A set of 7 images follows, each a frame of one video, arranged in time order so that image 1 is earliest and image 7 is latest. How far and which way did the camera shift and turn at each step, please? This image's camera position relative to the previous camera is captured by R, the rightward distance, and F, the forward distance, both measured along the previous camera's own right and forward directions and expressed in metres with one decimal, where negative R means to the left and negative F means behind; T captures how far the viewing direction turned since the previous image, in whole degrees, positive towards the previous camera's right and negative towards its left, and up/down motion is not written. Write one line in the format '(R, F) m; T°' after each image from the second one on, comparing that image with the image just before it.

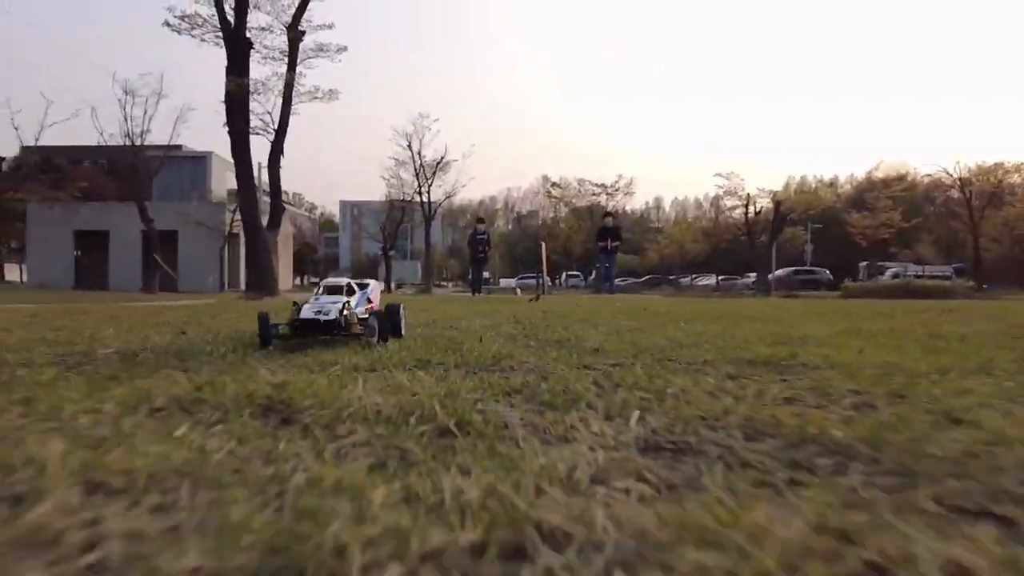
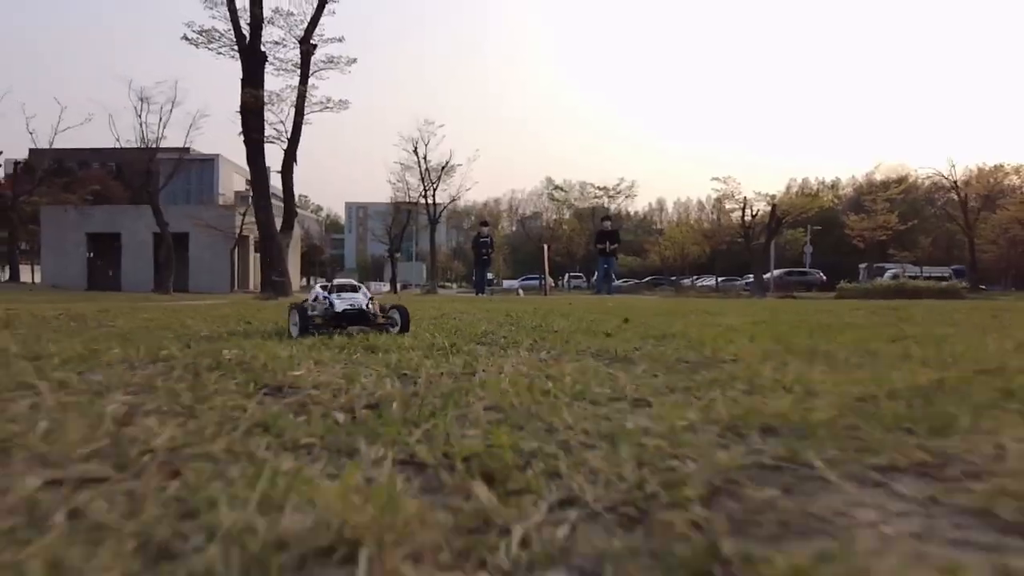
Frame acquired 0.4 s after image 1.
(0.0, -0.5) m; 0°
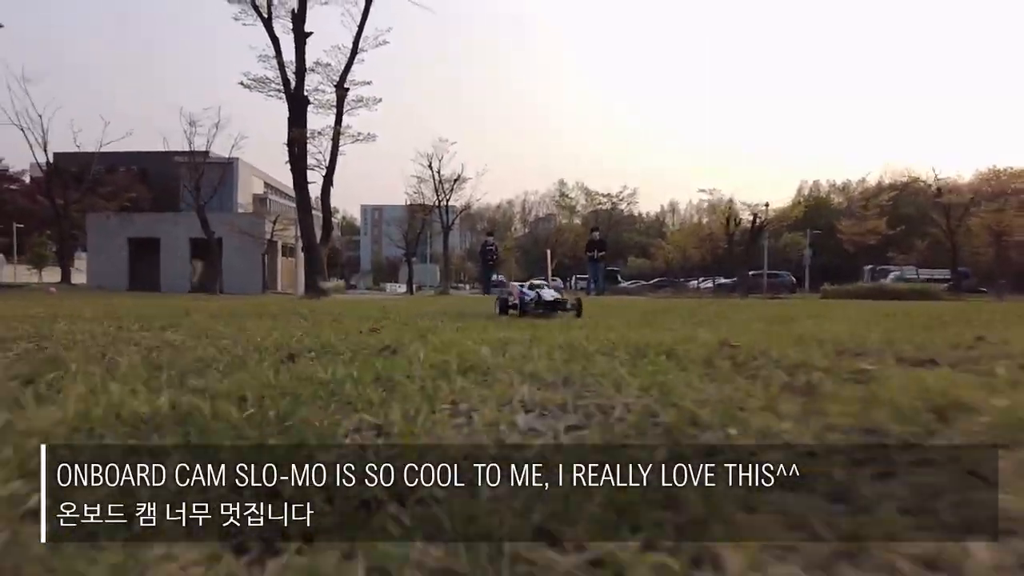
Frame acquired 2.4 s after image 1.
(+0.2, -2.1) m; -1°
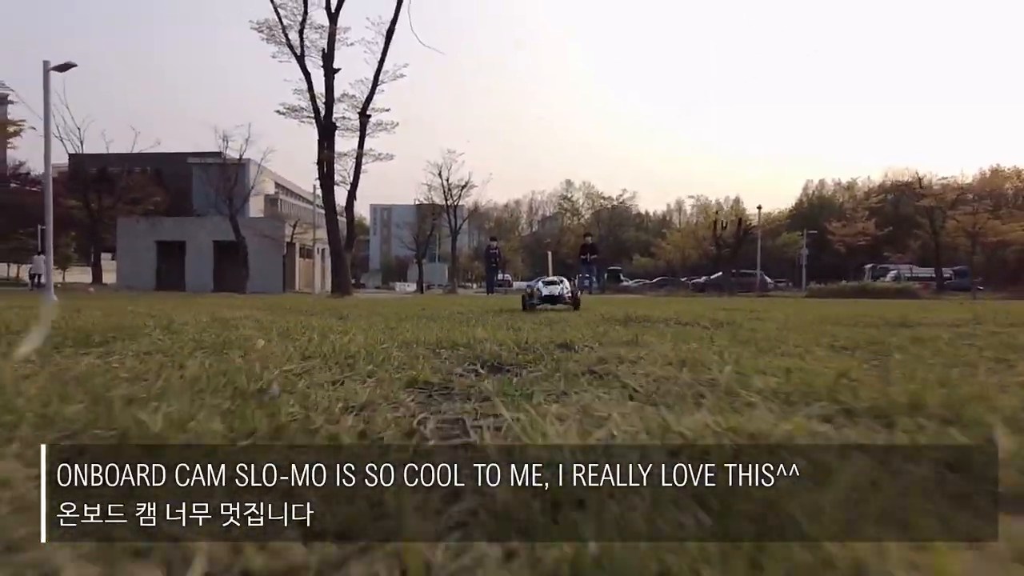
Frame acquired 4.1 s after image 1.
(+0.1, -1.7) m; -1°
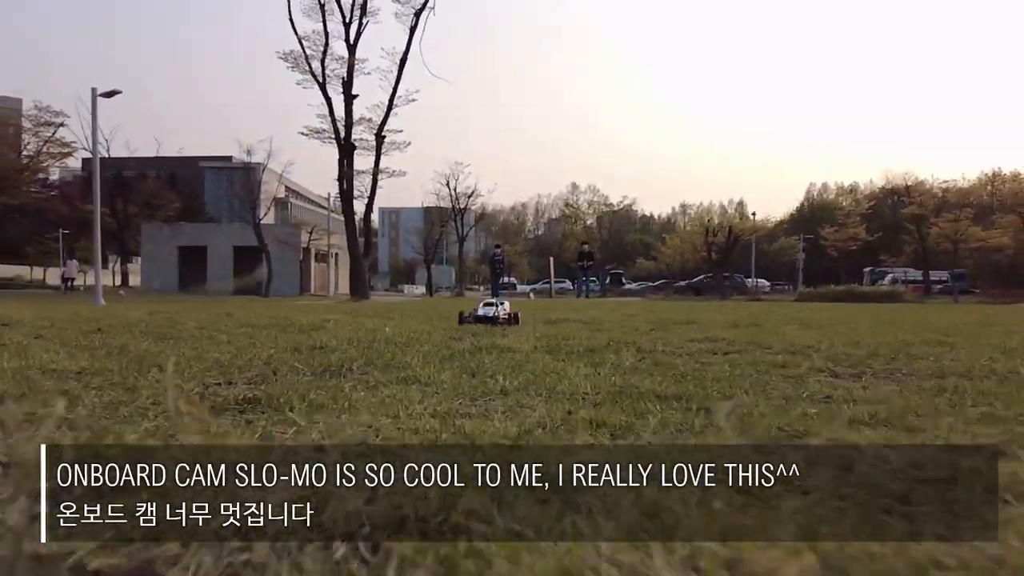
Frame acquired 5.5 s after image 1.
(+0.1, -1.5) m; 0°
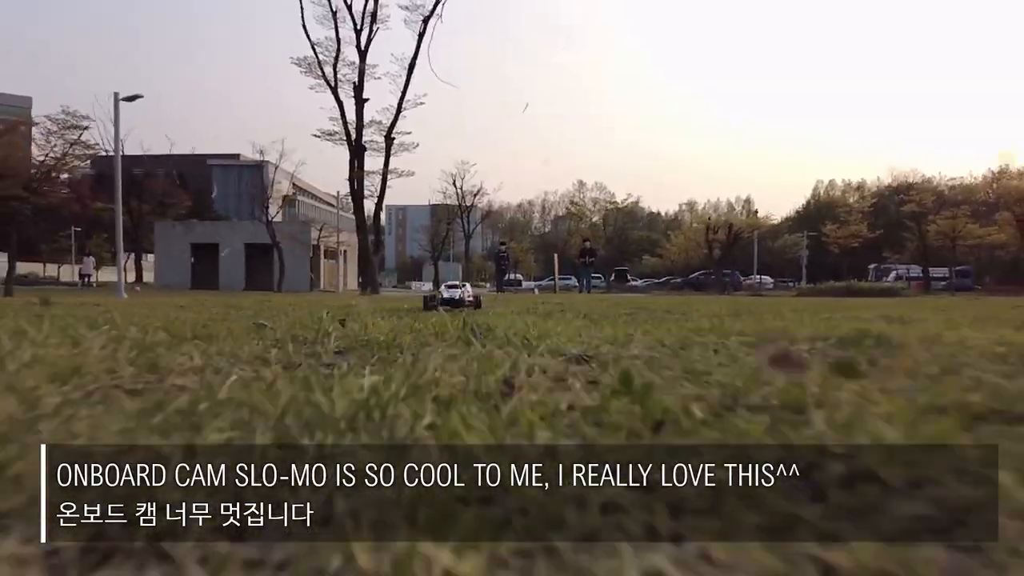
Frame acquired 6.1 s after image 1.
(+0.1, -0.6) m; -1°
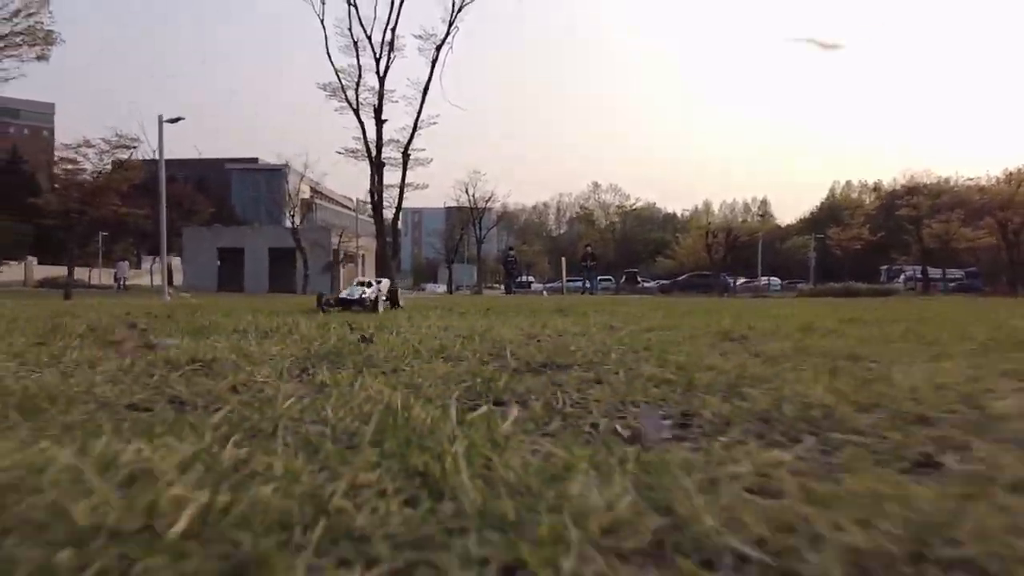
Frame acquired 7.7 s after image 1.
(+0.3, -1.5) m; -1°
